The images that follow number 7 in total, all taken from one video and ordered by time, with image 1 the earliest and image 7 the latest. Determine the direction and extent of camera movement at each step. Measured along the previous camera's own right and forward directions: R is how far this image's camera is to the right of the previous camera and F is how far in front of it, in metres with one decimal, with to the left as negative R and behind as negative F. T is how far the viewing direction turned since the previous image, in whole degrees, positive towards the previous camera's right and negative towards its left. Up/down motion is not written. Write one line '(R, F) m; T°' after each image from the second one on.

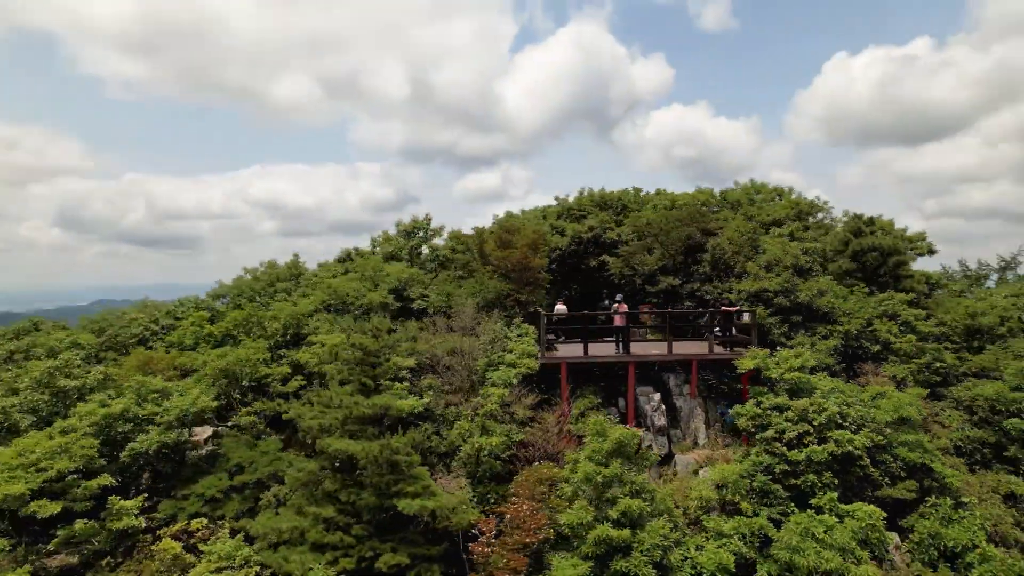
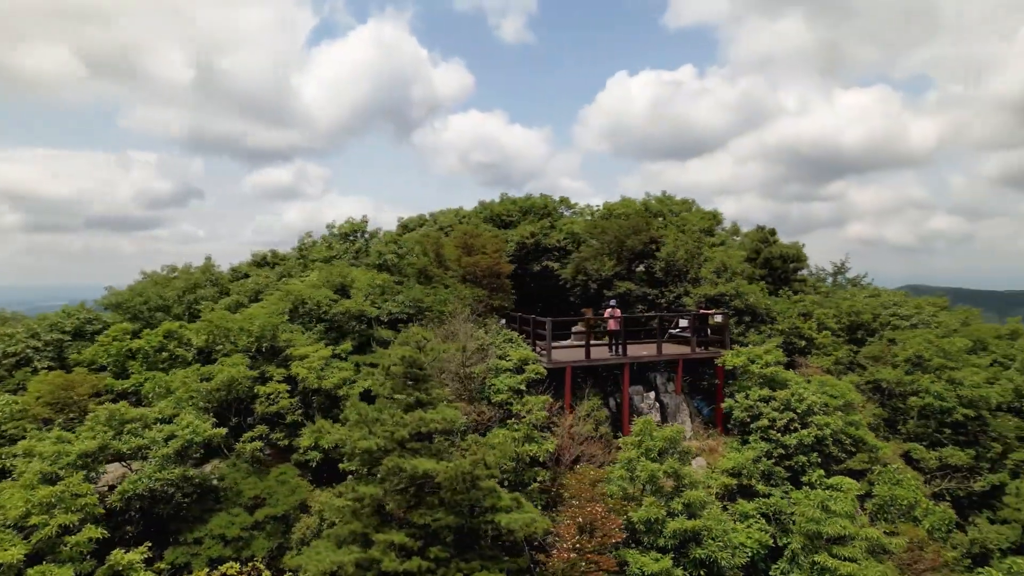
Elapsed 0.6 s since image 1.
(-4.1, +0.6) m; +17°
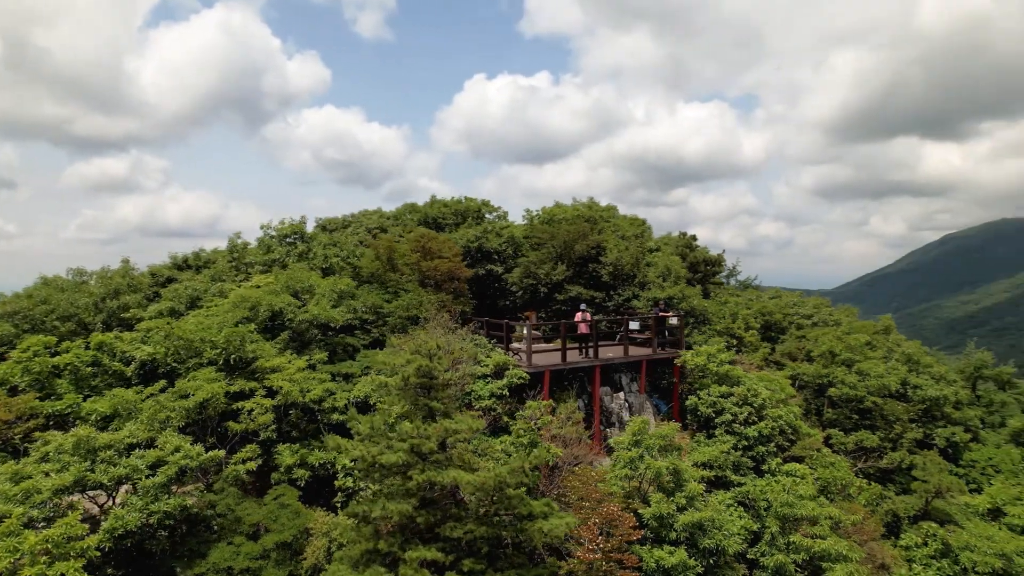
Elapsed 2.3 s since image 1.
(-2.5, +0.3) m; +12°
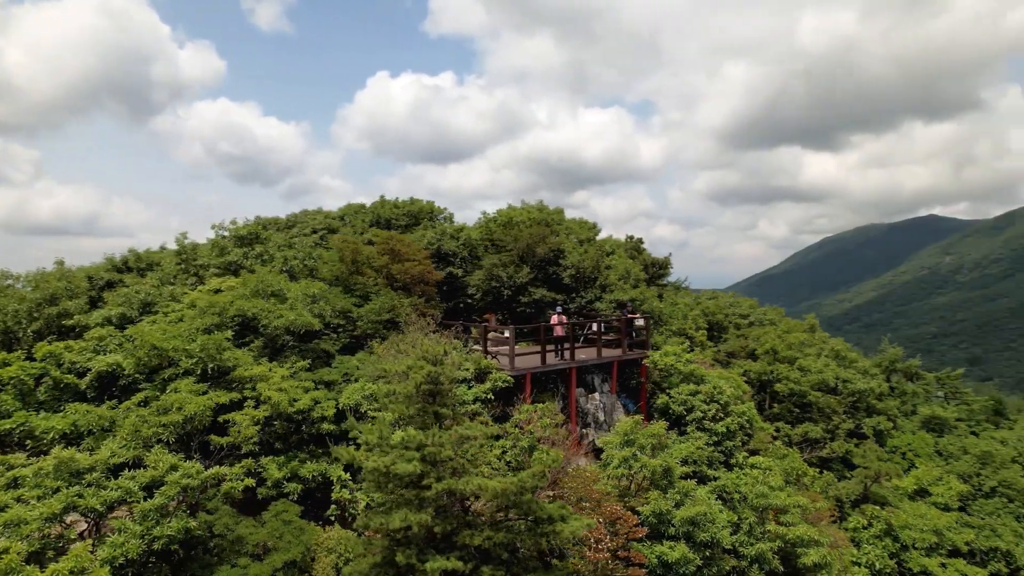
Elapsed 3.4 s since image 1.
(-1.6, +0.1) m; +8°
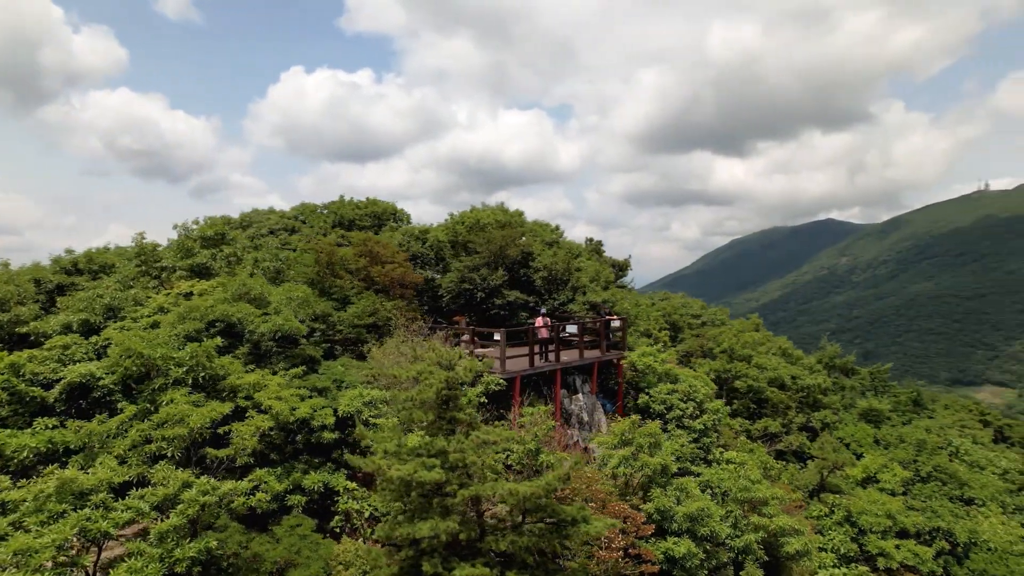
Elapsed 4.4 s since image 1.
(-1.5, +0.1) m; +7°
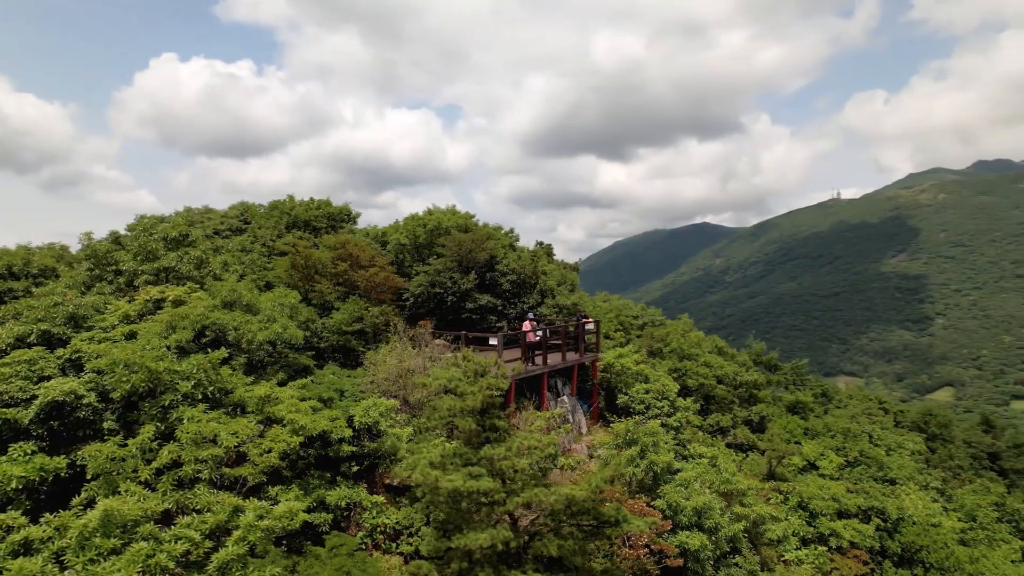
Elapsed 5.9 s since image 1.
(-2.2, +0.2) m; +9°
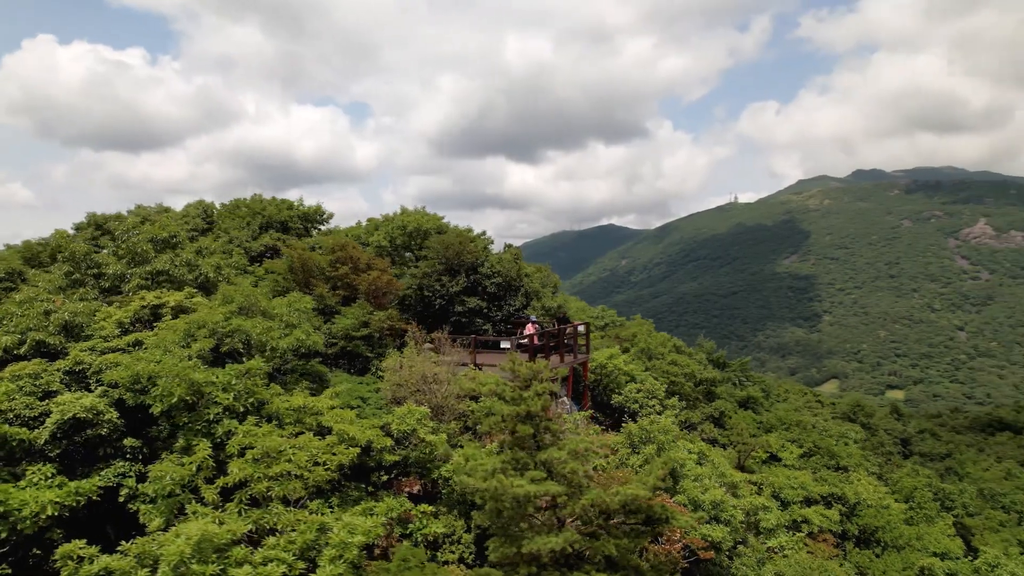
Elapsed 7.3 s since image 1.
(-2.1, +0.1) m; +8°
